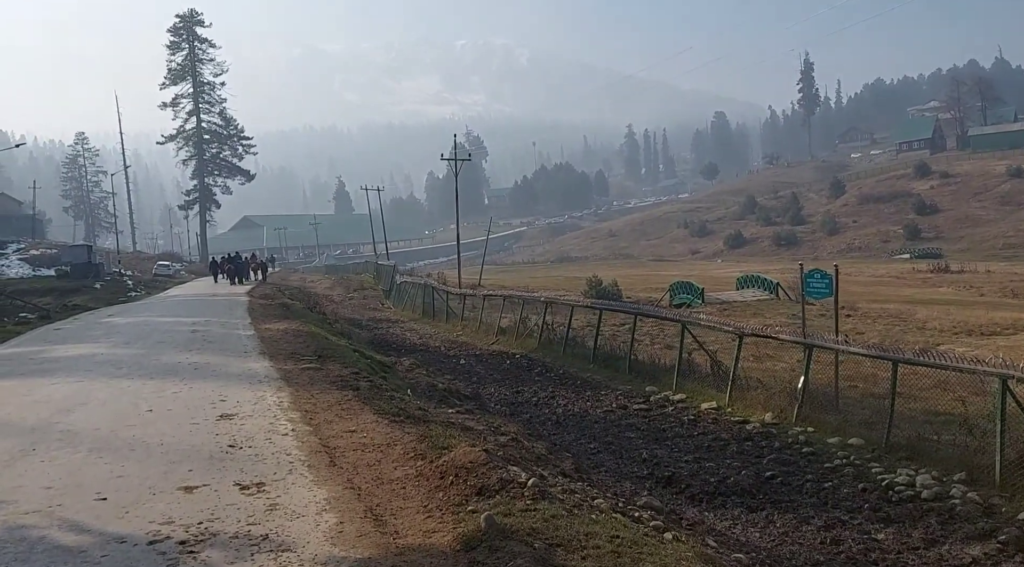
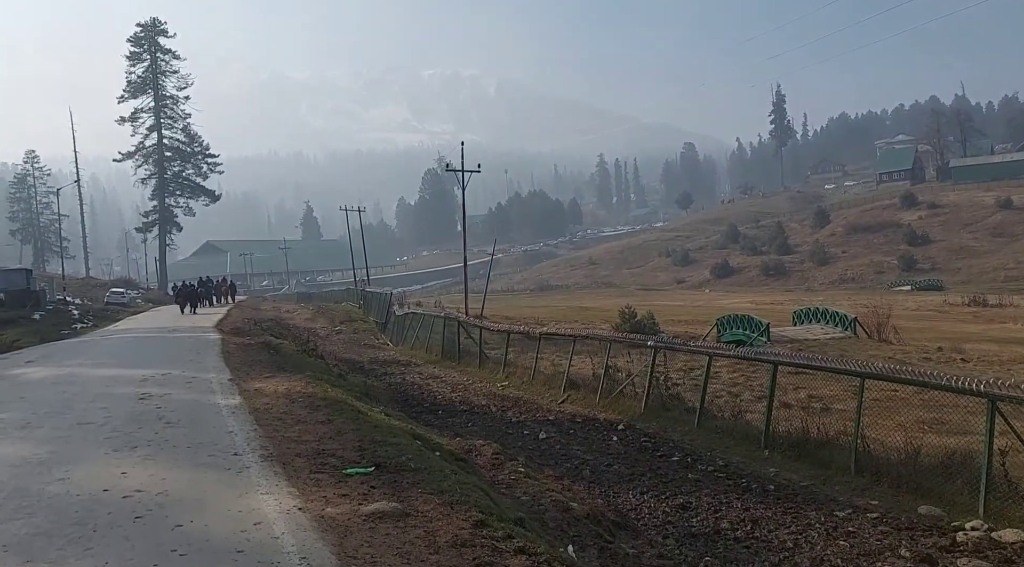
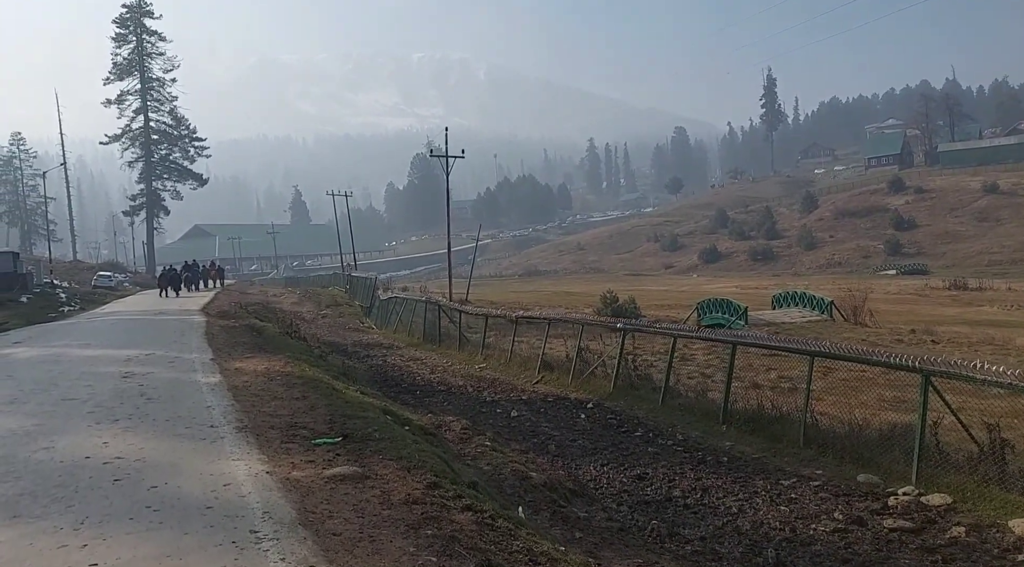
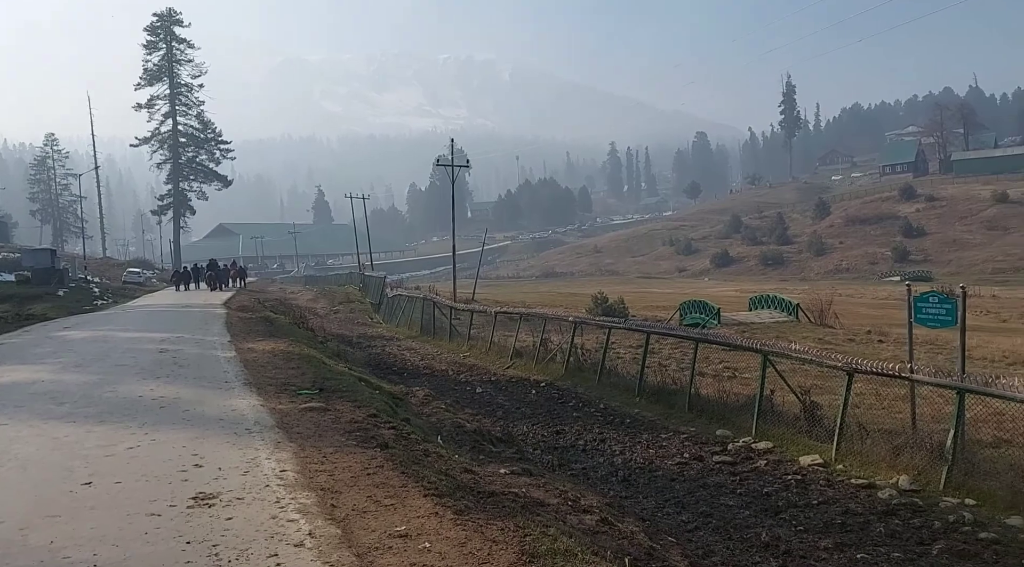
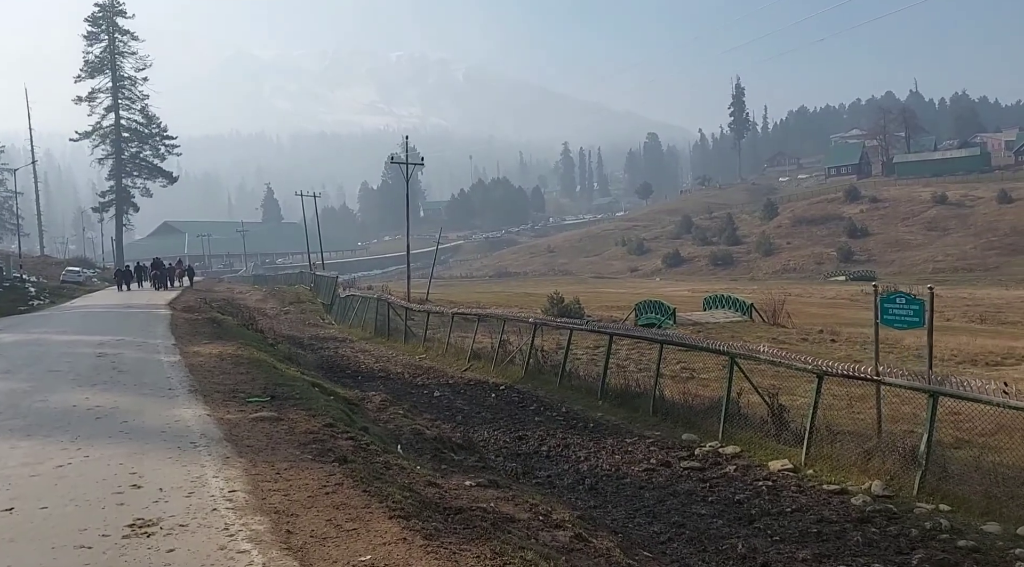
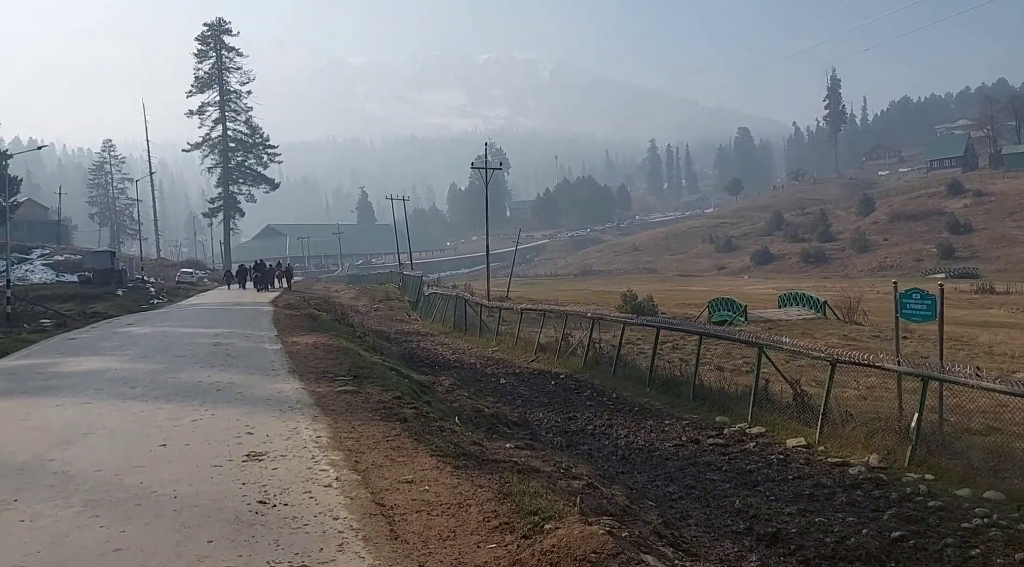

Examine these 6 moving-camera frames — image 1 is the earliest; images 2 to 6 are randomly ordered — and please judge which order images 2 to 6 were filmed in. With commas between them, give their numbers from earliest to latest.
6, 4, 5, 3, 2
